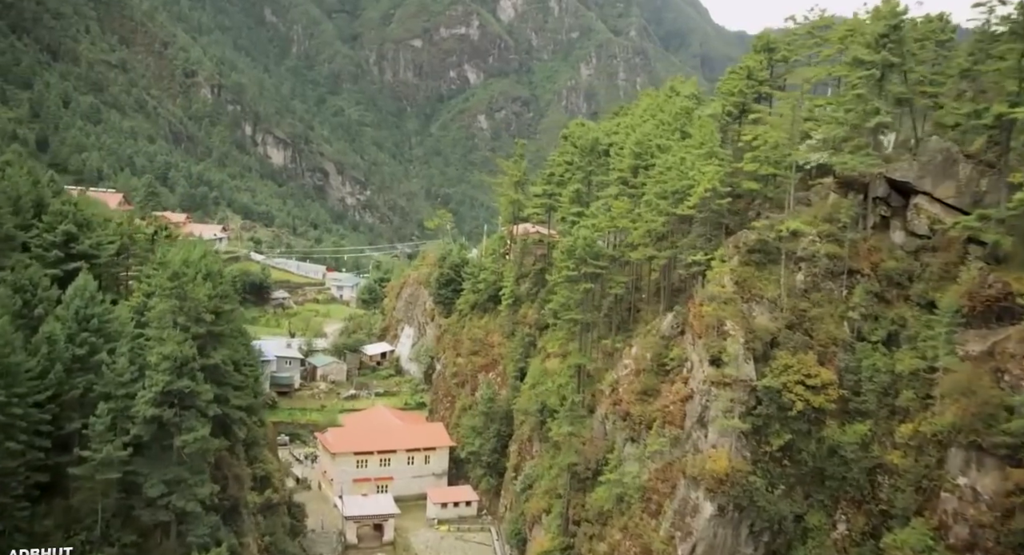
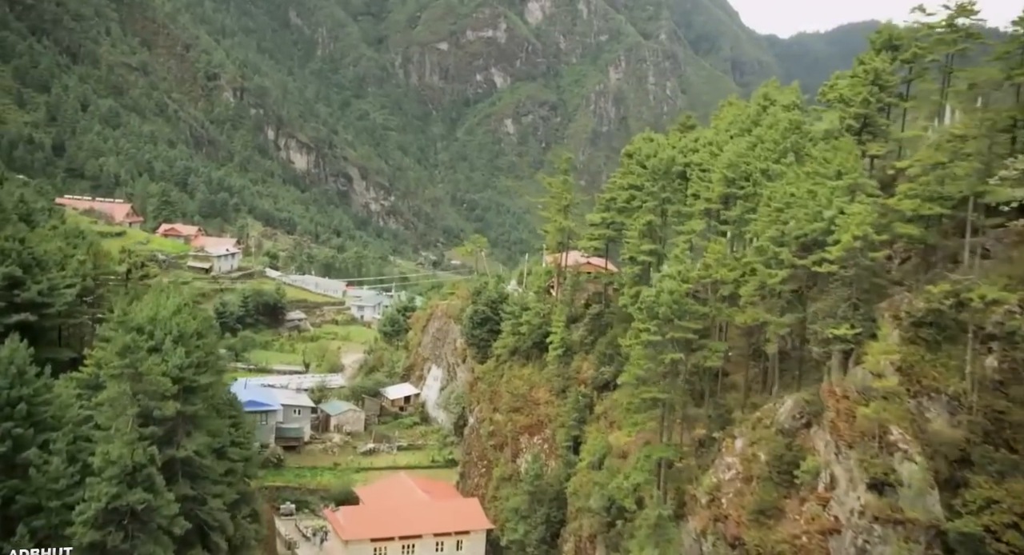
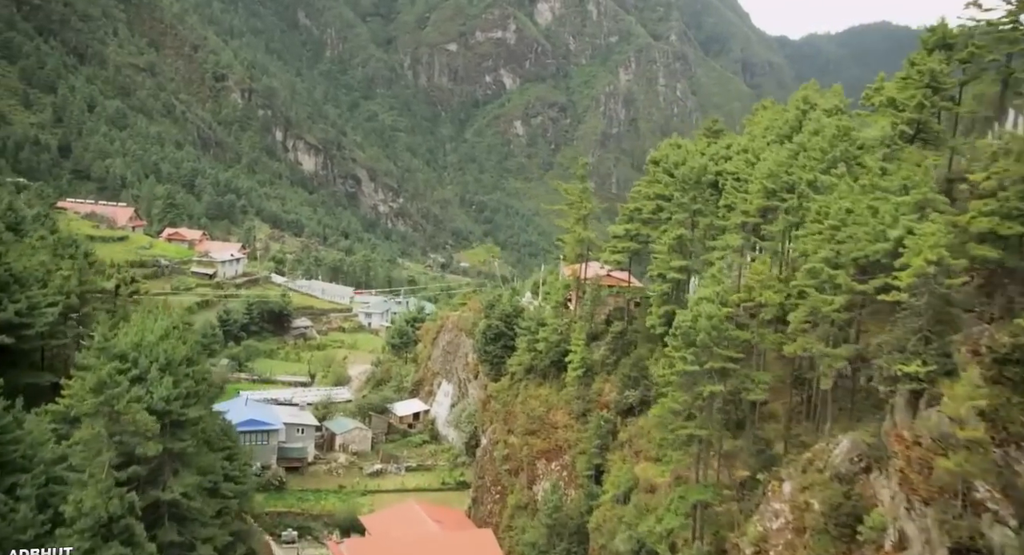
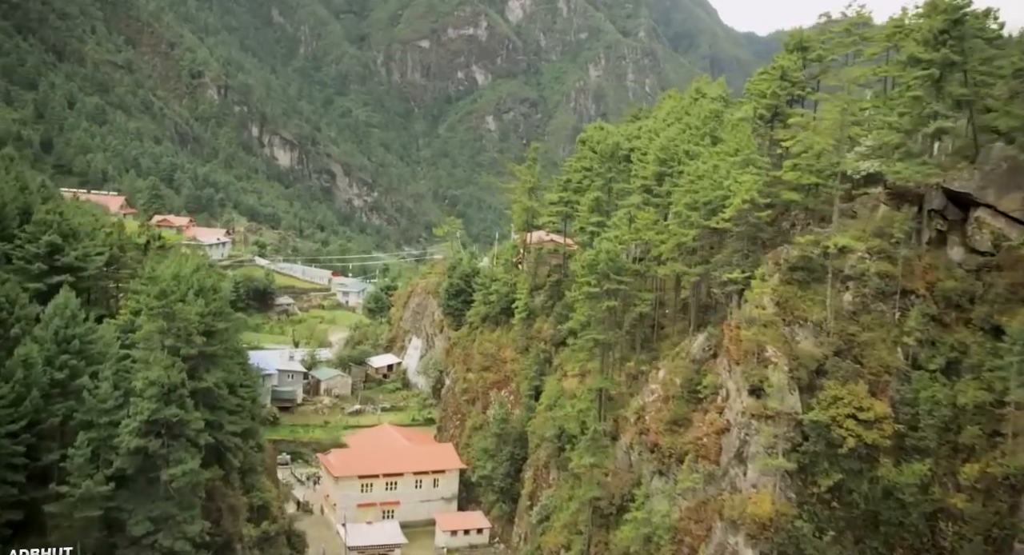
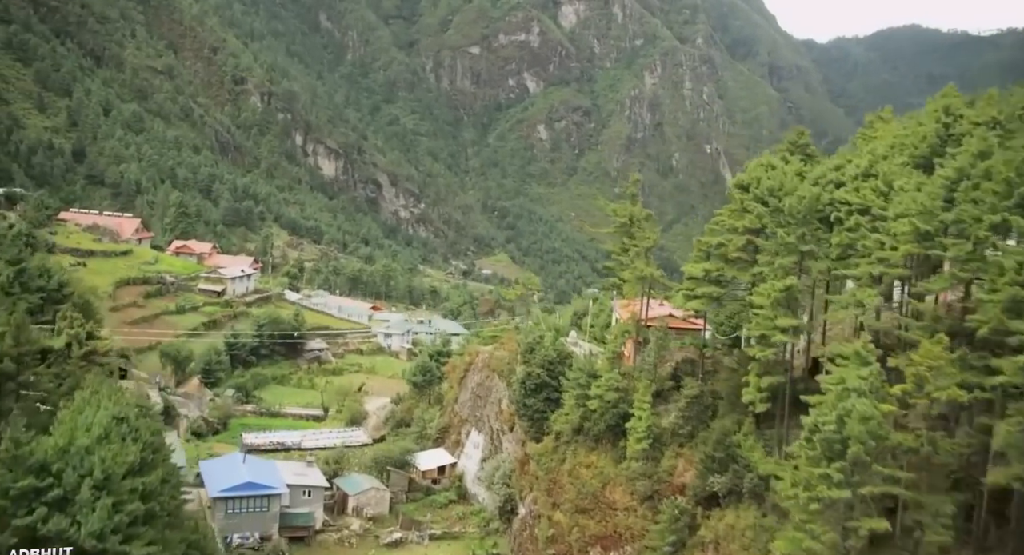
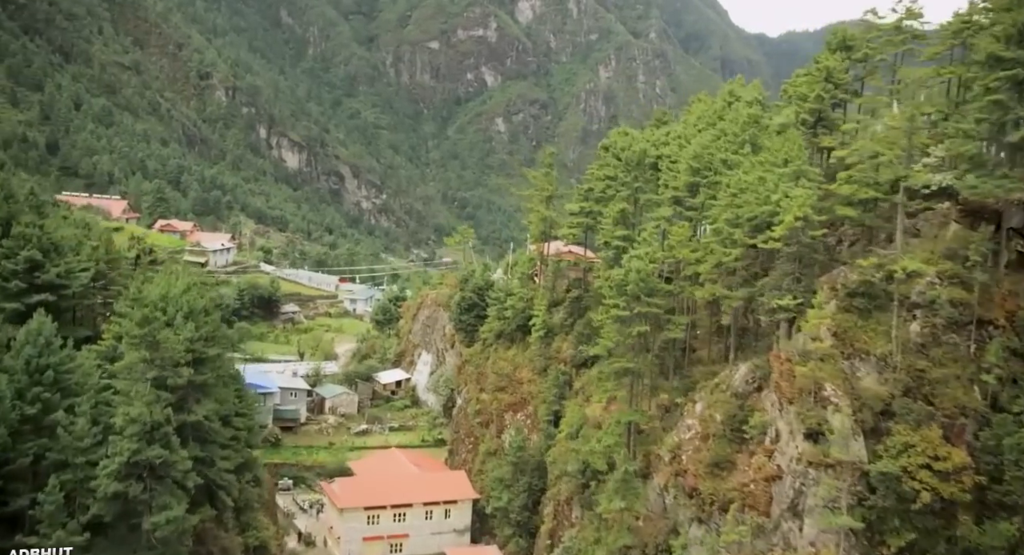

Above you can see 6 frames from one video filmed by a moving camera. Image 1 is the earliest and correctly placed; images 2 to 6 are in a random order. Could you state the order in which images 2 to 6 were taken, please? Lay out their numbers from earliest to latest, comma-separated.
4, 6, 2, 3, 5
